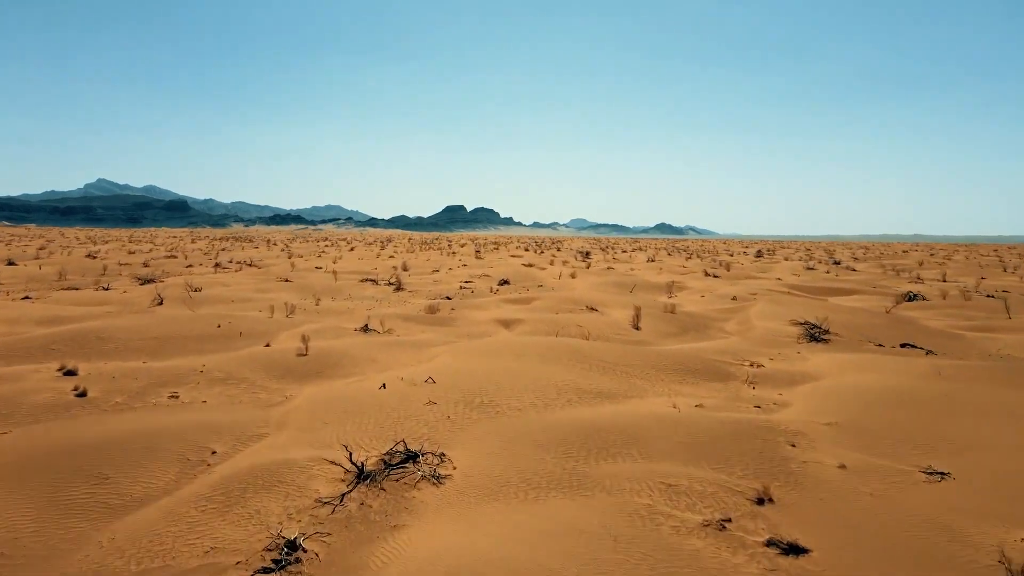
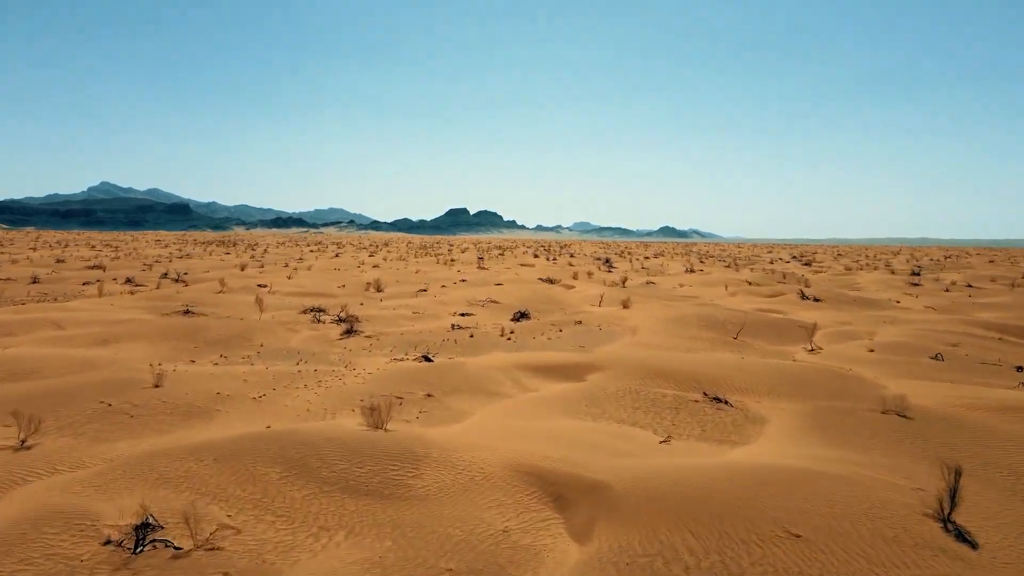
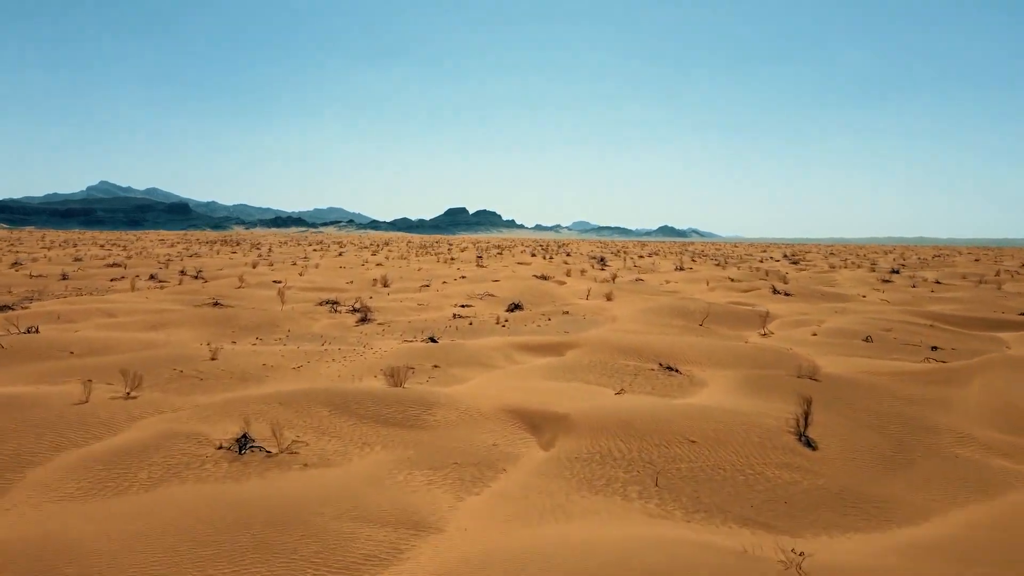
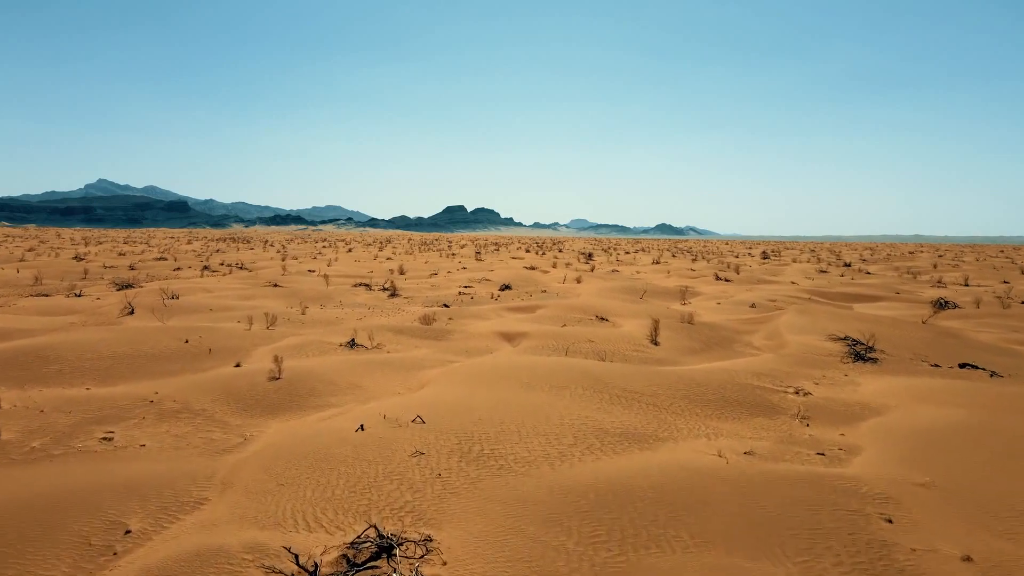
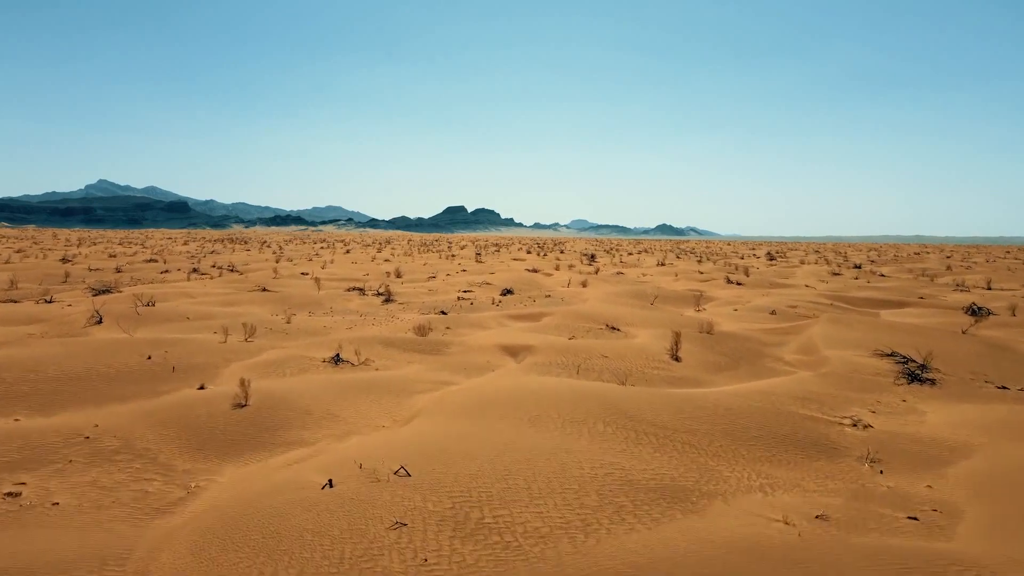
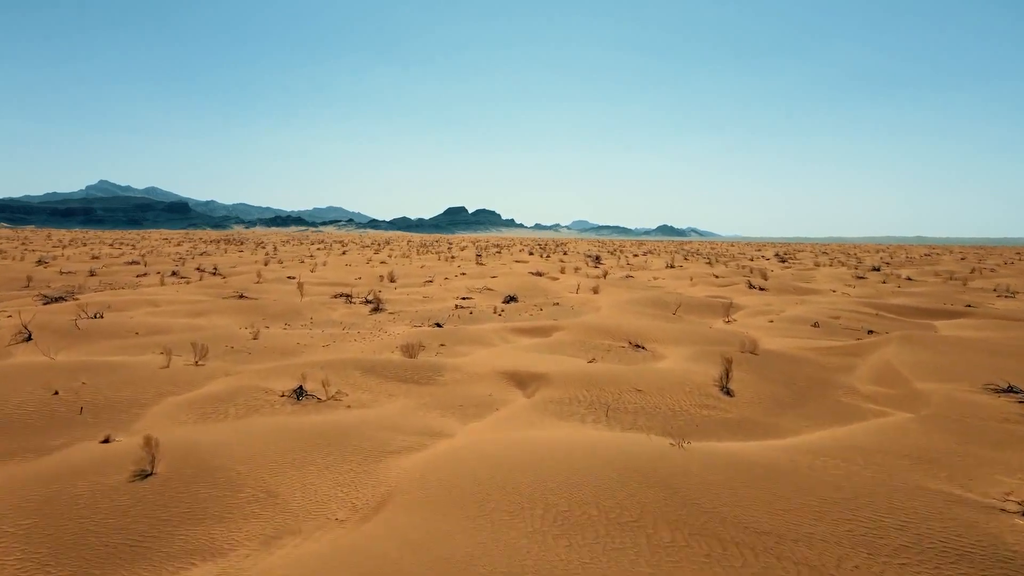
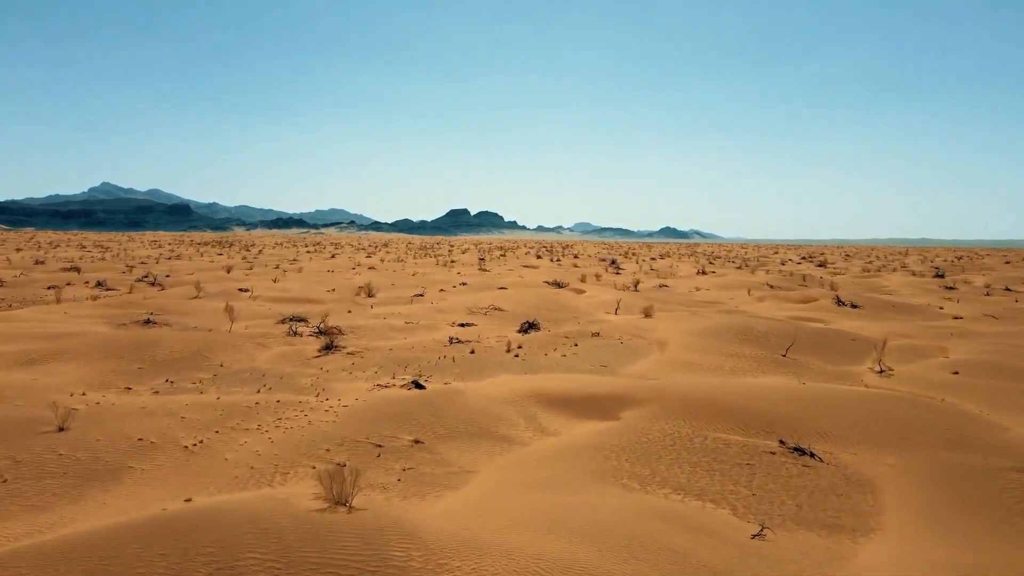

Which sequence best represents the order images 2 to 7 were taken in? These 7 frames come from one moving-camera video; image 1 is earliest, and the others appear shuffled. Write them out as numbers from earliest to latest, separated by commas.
4, 5, 6, 3, 2, 7
